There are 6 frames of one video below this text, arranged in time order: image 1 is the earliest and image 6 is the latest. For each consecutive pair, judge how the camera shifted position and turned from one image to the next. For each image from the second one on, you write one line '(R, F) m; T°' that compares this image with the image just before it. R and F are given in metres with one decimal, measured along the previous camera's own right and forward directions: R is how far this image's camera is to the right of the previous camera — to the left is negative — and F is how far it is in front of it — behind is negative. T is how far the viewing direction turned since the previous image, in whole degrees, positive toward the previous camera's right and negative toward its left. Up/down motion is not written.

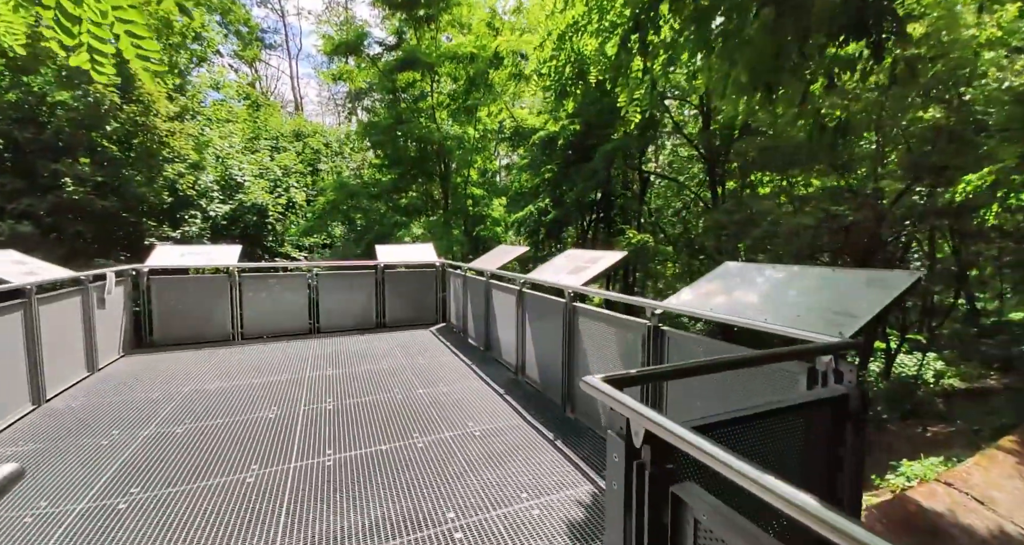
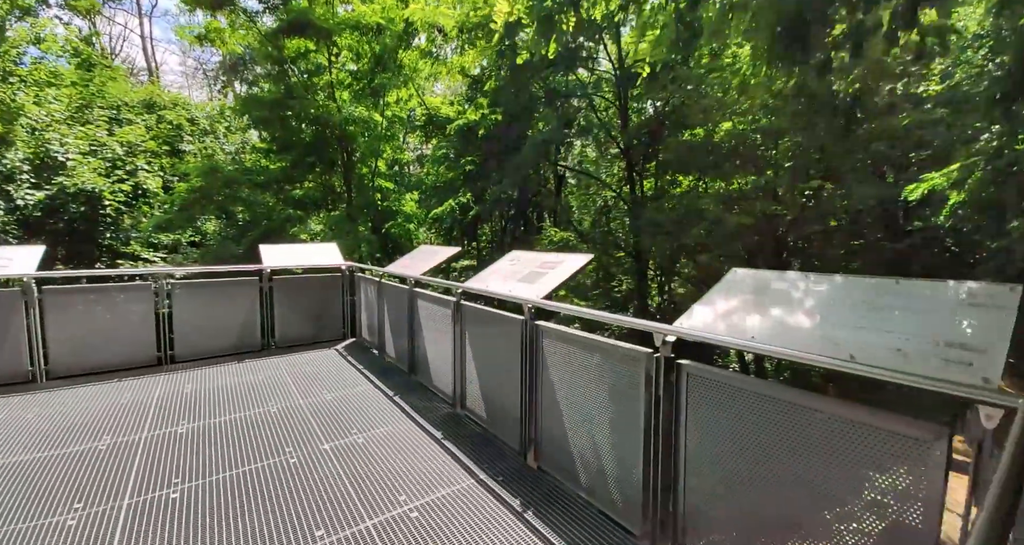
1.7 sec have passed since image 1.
(-0.1, +0.5) m; +12°
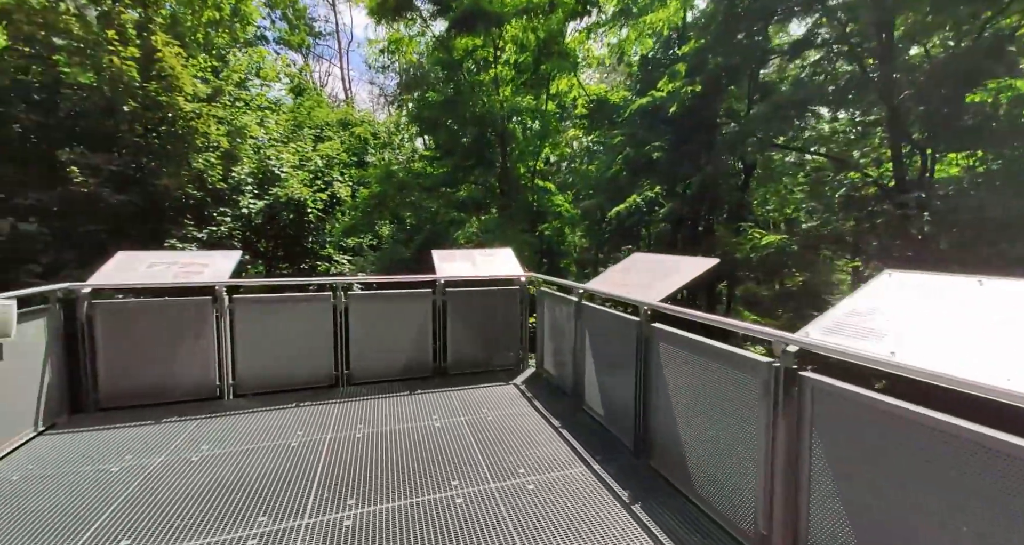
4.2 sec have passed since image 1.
(-0.6, +0.9) m; -18°
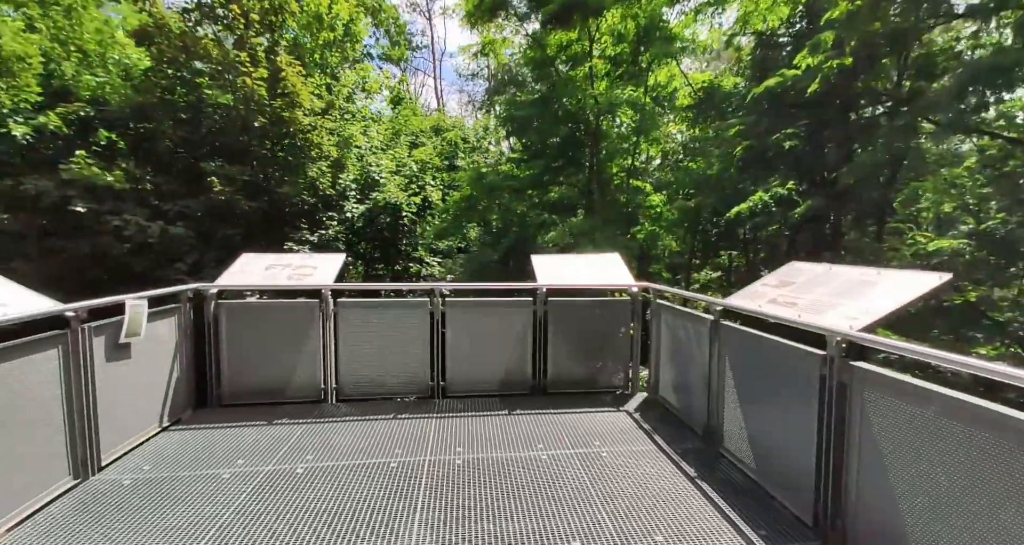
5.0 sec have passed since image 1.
(-0.2, +0.3) m; -11°
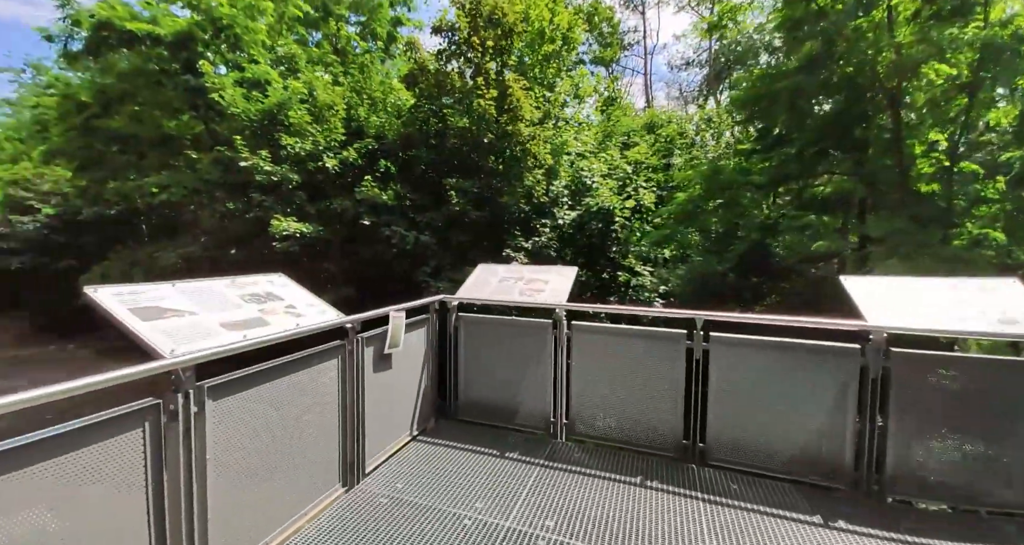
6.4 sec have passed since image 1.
(-0.5, +0.5) m; -25°
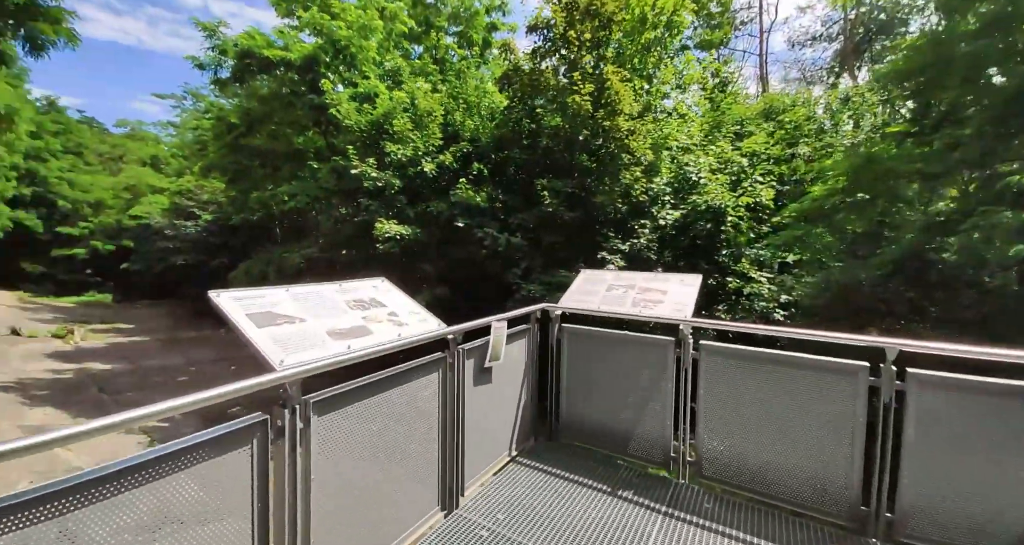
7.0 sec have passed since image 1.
(-0.2, +0.3) m; -11°
